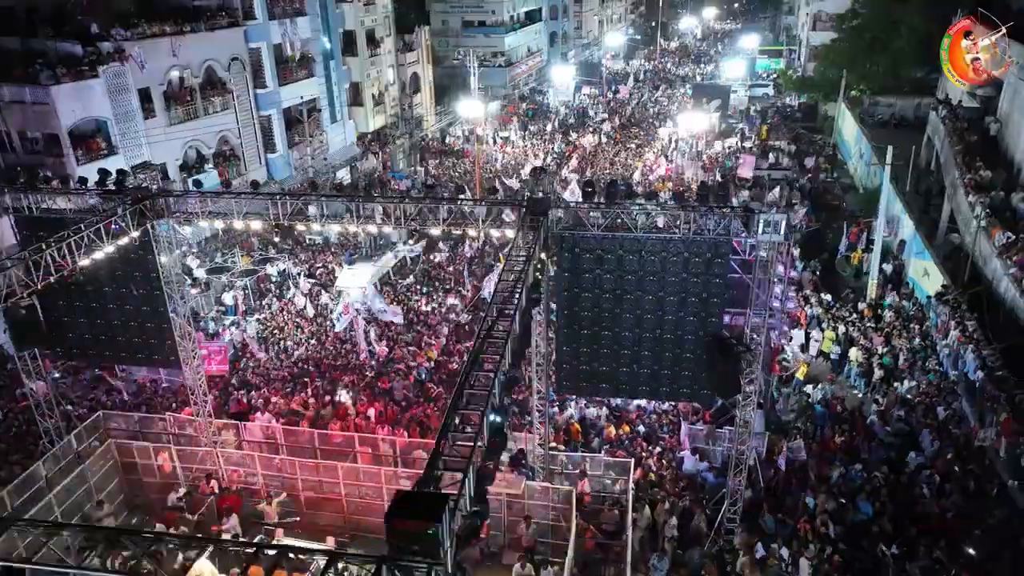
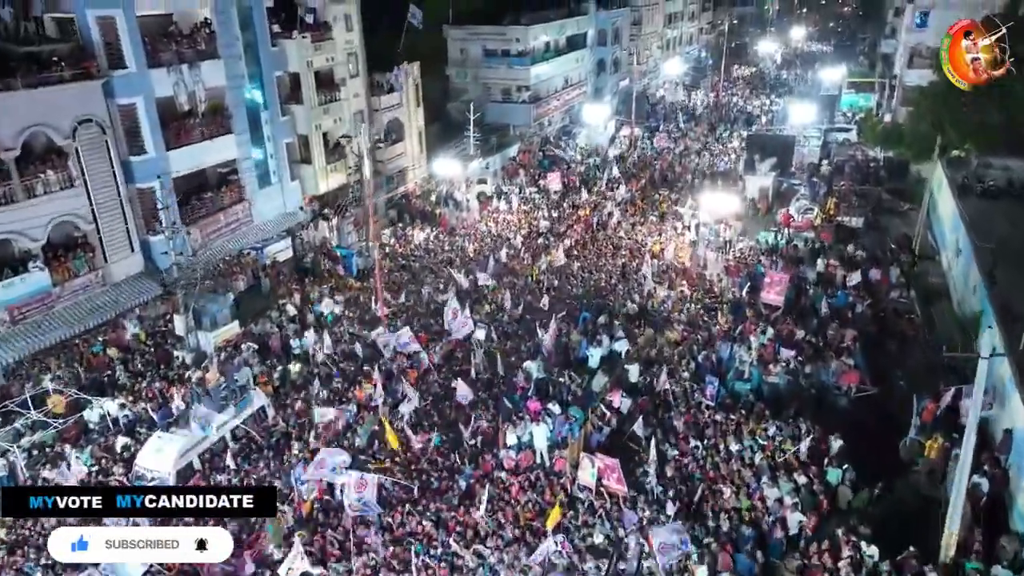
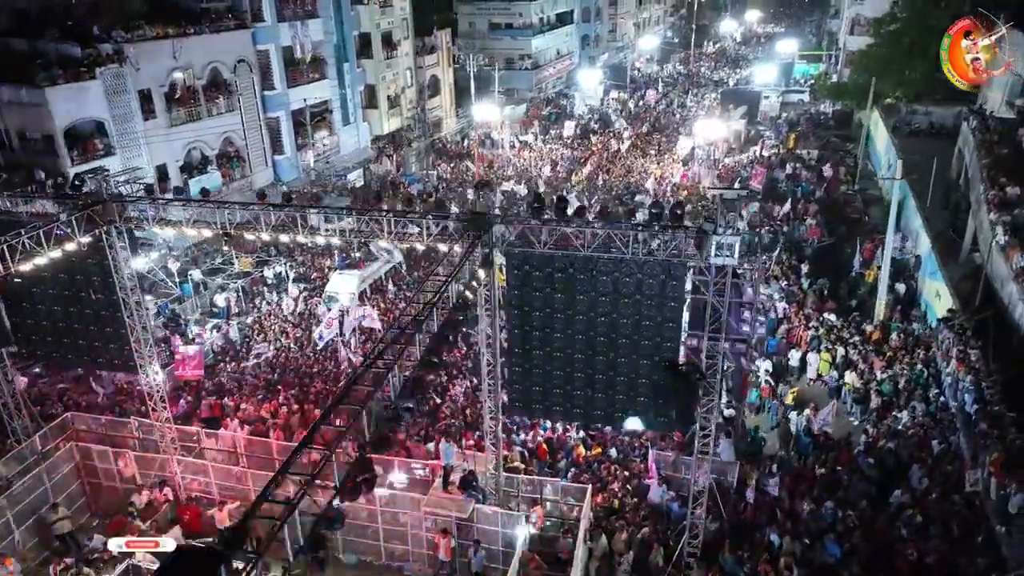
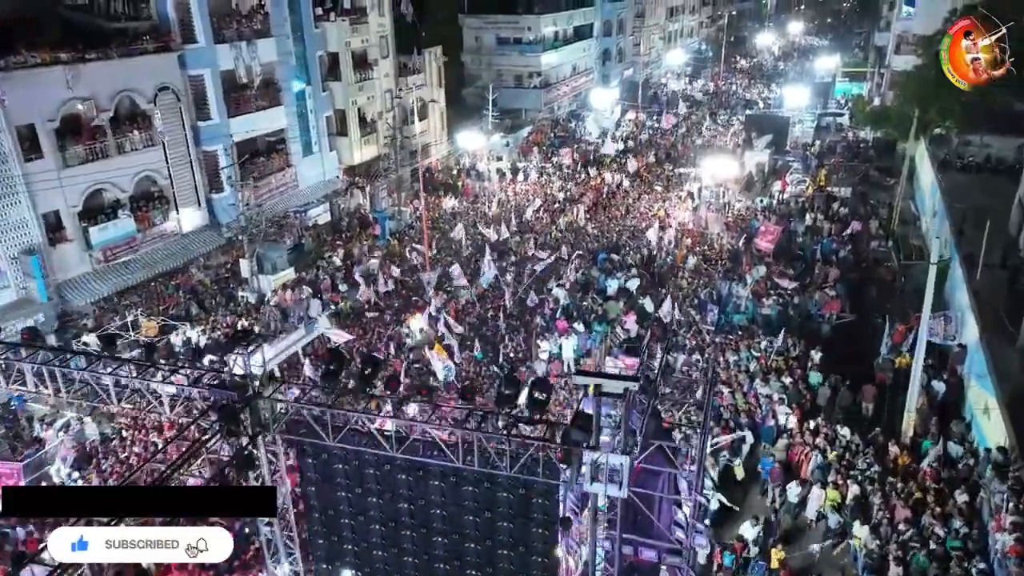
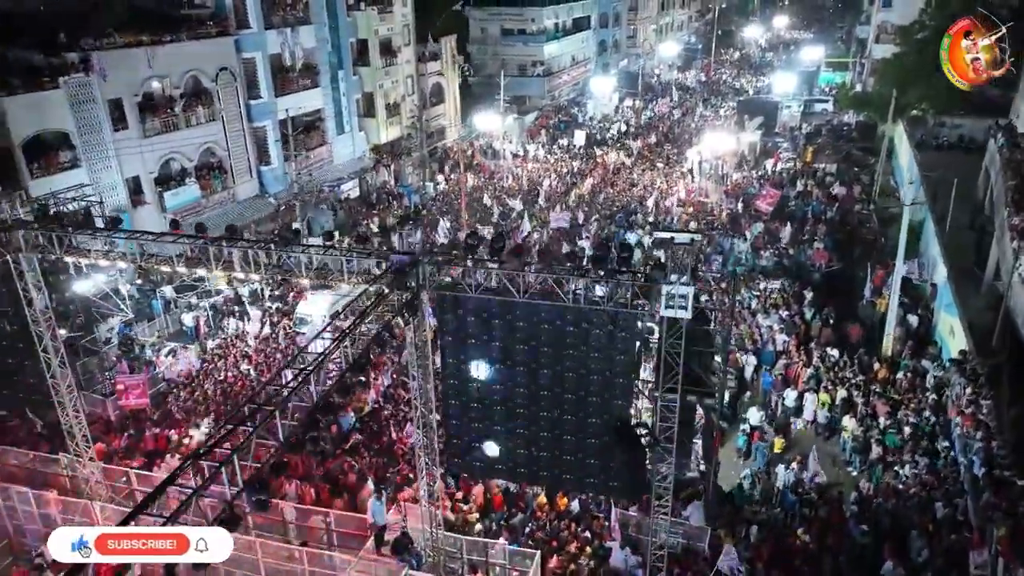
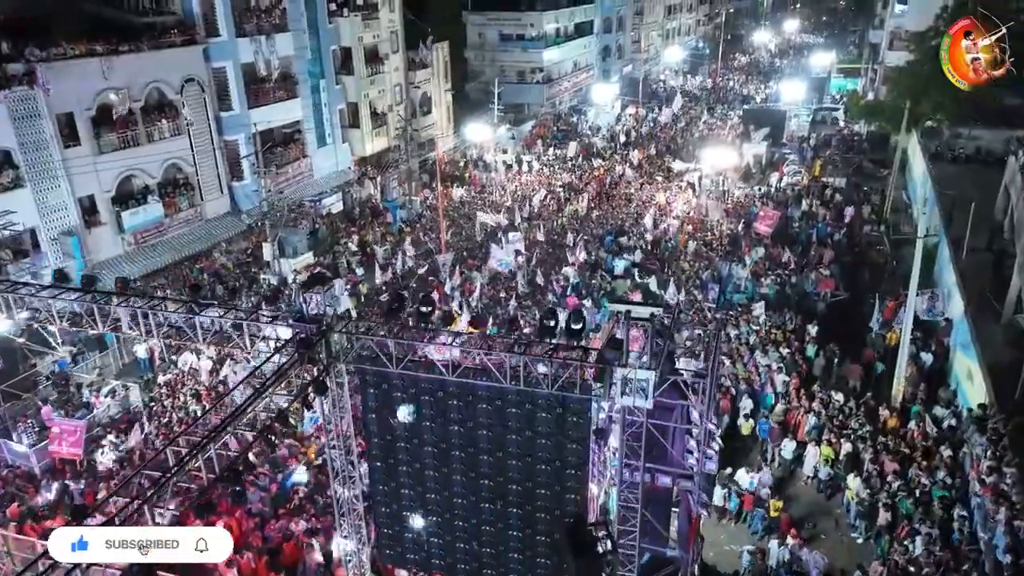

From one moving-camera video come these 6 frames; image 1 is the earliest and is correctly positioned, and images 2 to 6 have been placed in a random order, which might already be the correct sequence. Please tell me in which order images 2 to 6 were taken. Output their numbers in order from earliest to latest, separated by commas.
3, 5, 6, 4, 2
